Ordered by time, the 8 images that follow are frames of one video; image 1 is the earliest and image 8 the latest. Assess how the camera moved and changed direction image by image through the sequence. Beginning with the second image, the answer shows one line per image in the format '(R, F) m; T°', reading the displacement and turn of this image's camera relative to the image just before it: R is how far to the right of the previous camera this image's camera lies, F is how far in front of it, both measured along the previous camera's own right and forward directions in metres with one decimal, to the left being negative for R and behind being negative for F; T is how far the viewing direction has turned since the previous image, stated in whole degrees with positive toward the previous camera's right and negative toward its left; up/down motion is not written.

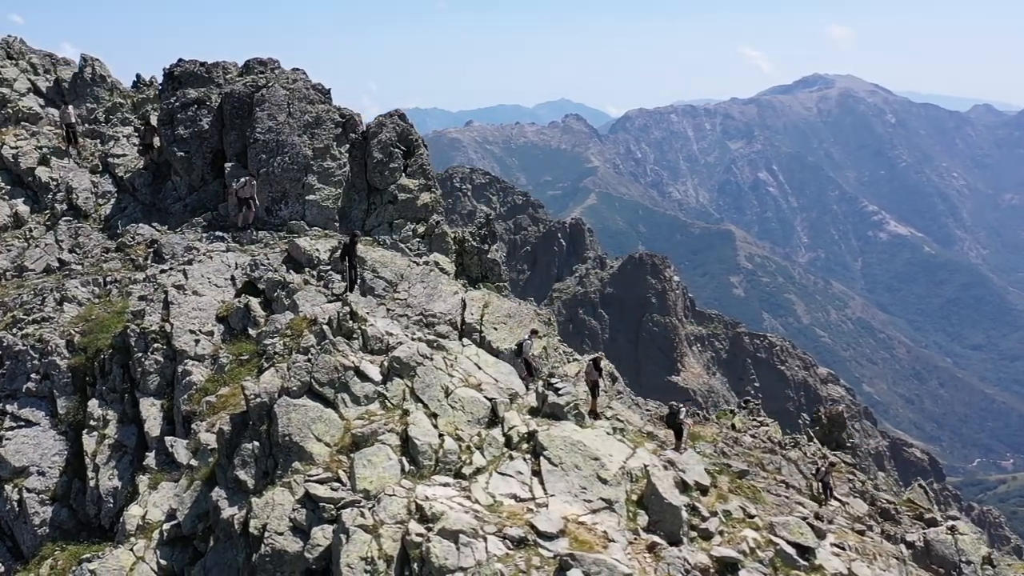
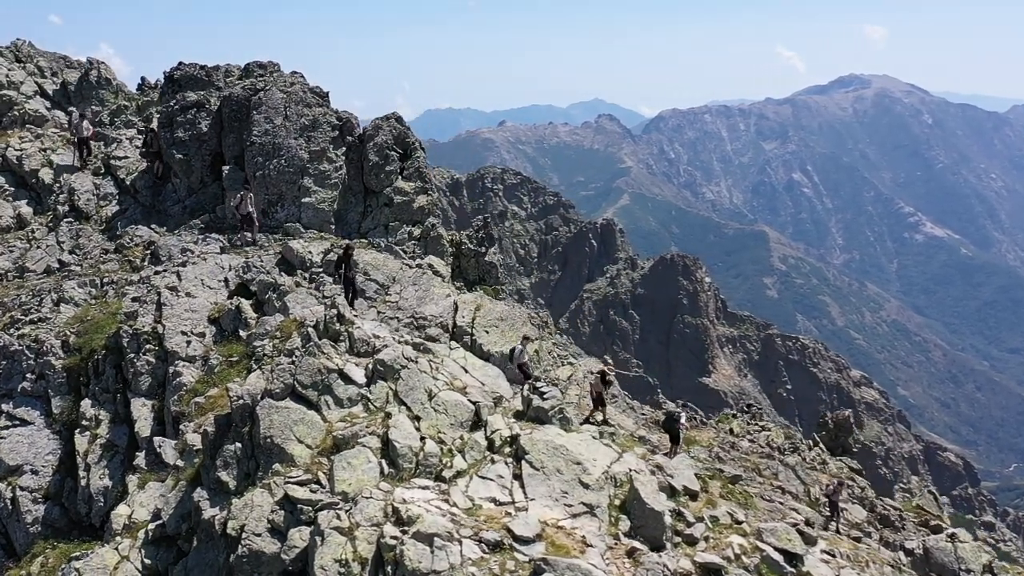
(+1.1, 0.0) m; -1°
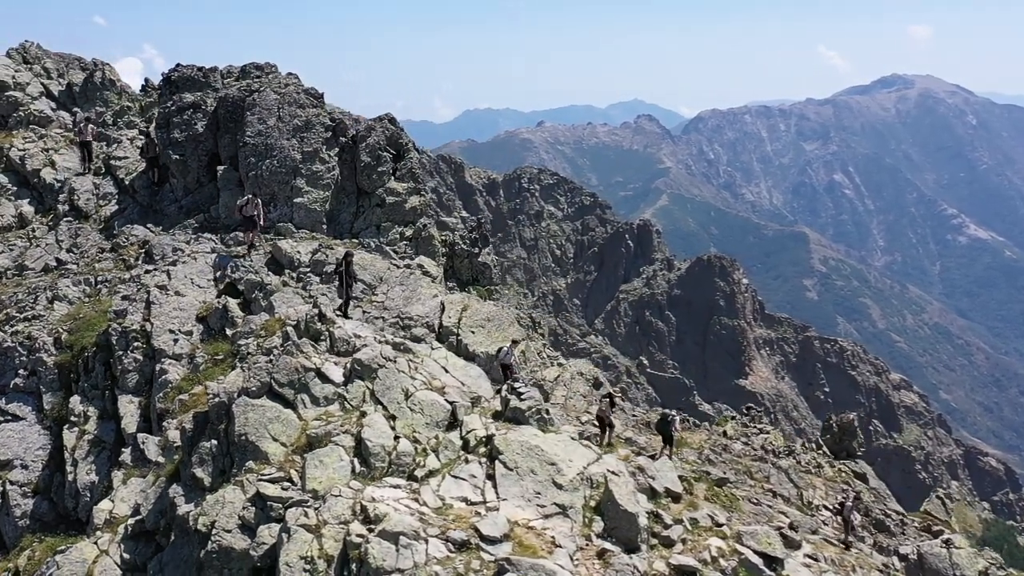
(+1.4, -0.1) m; -1°
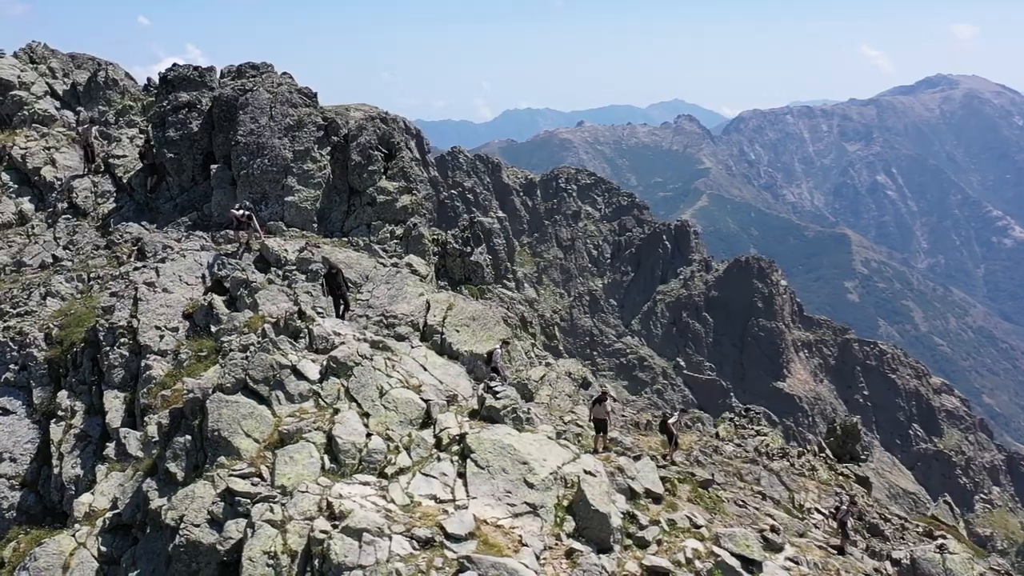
(+1.5, 0.0) m; -1°
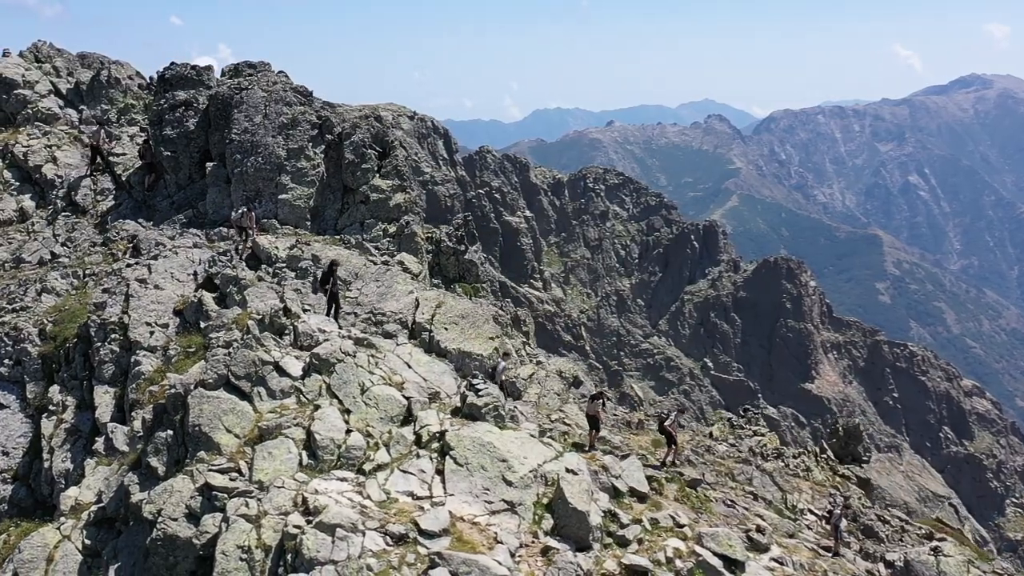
(+1.1, 0.0) m; -1°
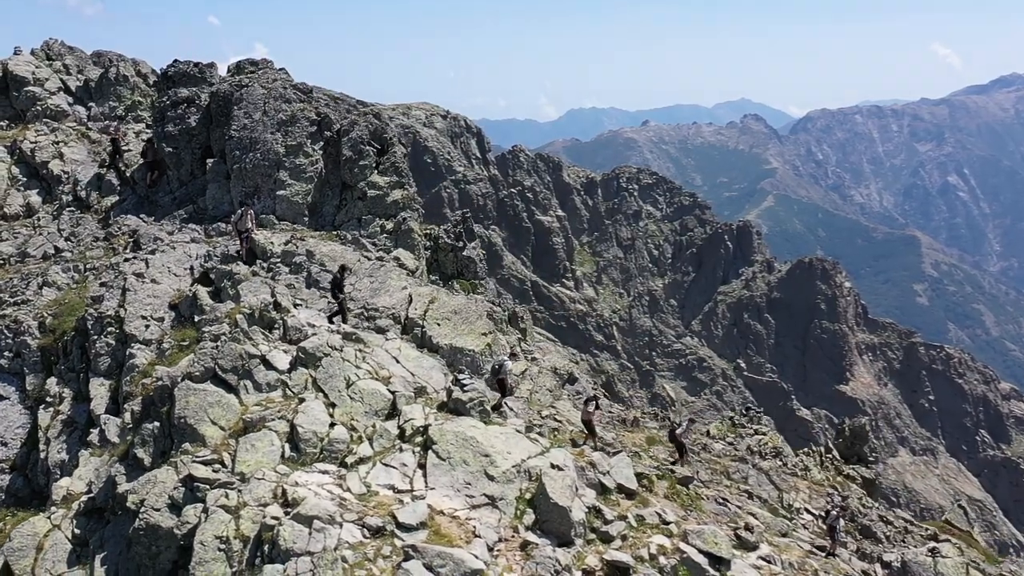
(+1.1, -0.1) m; -1°
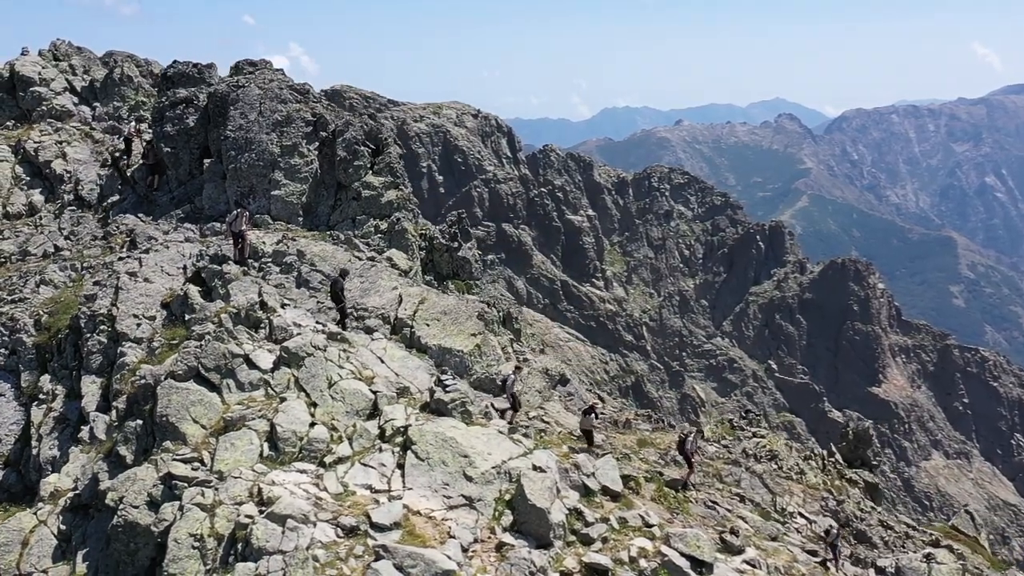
(+1.2, 0.0) m; -1°
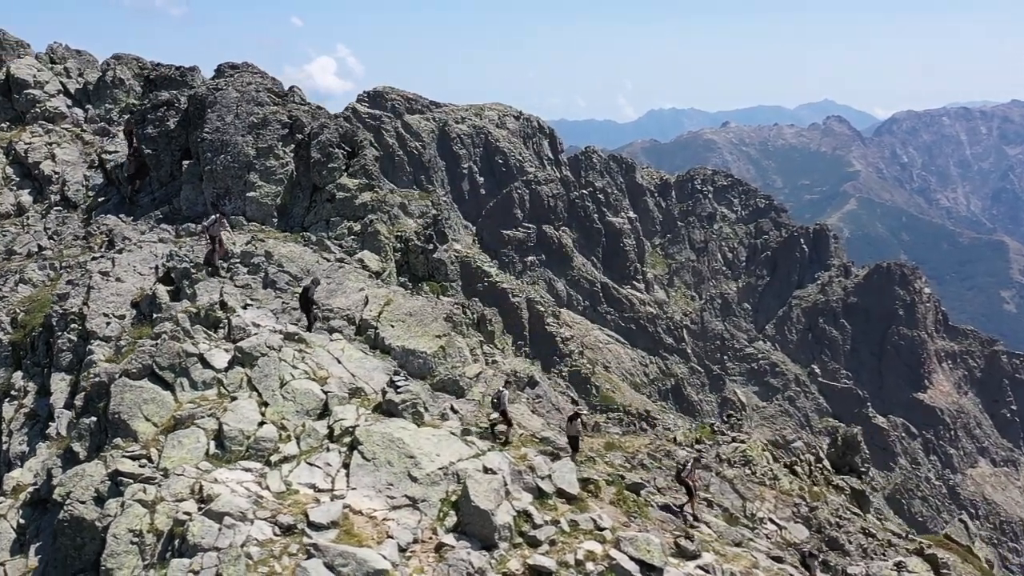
(+2.4, -0.2) m; -1°
